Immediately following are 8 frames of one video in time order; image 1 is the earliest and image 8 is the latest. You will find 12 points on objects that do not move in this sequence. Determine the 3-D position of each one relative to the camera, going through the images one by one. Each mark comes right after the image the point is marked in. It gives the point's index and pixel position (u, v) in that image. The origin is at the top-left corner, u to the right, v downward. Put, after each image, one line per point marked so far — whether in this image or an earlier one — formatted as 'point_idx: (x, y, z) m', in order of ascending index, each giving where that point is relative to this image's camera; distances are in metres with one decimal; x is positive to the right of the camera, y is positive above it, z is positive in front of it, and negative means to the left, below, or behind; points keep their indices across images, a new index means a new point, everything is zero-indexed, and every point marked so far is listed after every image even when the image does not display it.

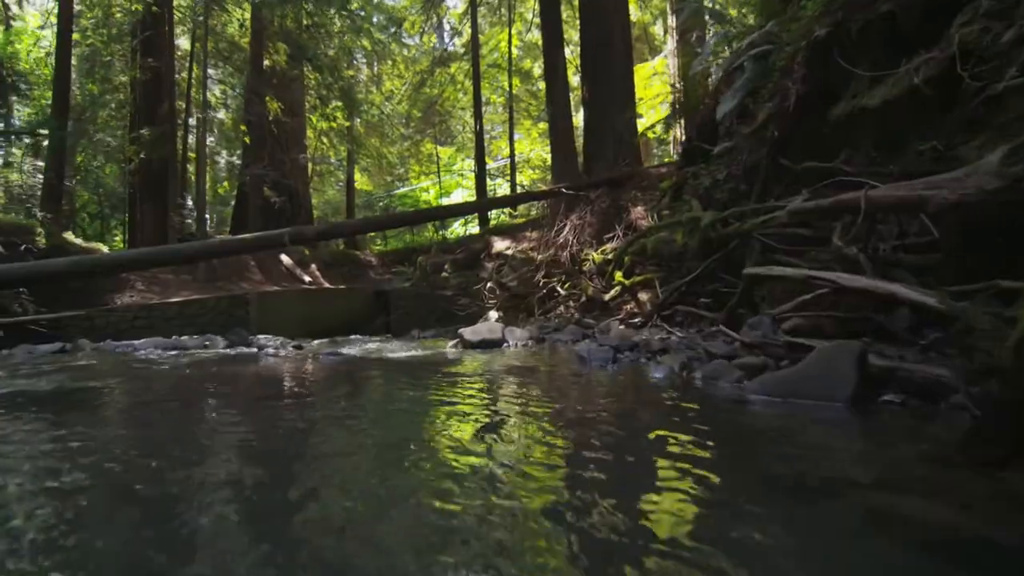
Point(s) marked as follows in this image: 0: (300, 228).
0: (-2.3, +0.7, +6.0) m
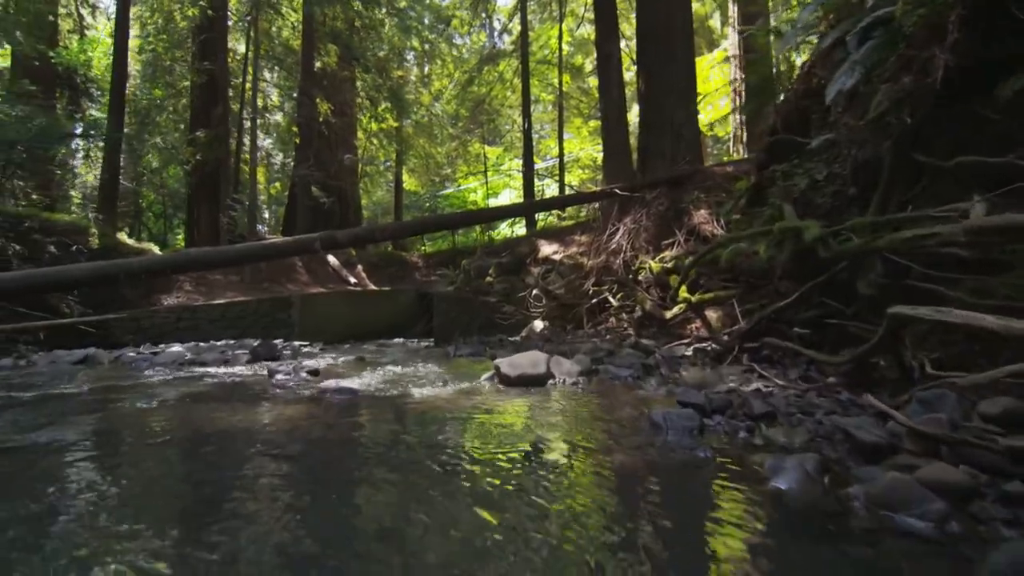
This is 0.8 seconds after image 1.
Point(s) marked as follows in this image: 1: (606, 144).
0: (-1.9, +0.6, +5.6) m
1: (+1.6, +2.4, +9.1) m
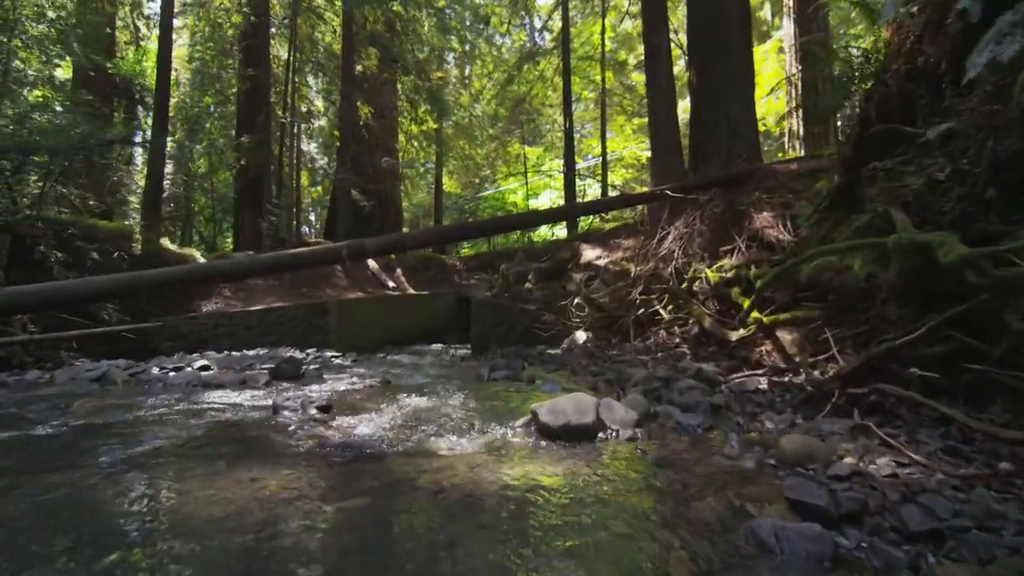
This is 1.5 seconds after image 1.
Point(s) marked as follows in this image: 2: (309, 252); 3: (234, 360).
0: (-1.5, +0.5, +5.3) m
1: (+2.2, +2.3, +8.4) m
2: (-1.9, +0.3, +5.1) m
3: (-3.3, -0.9, +6.4) m
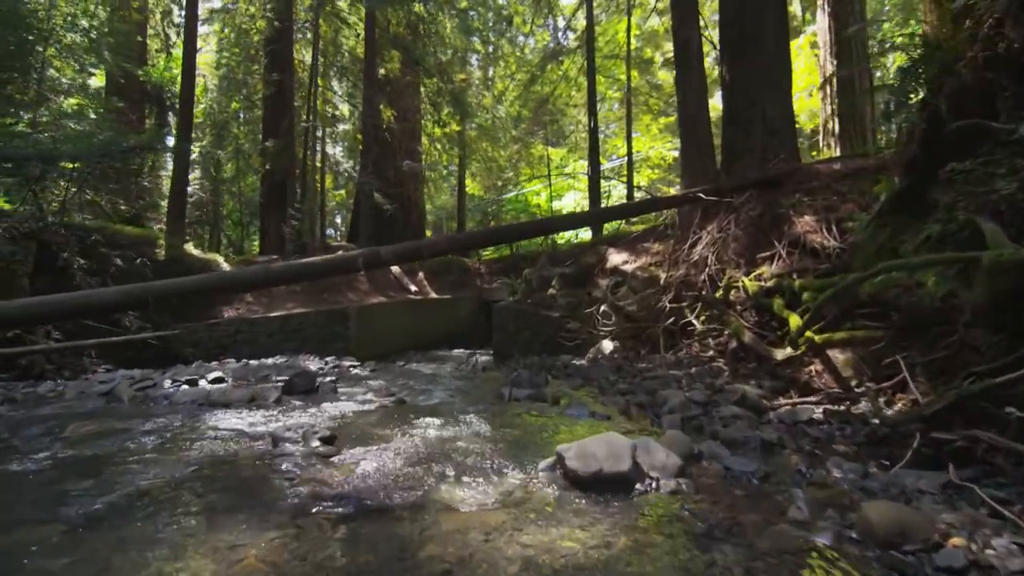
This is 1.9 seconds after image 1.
0: (-1.3, +0.4, +5.1) m
1: (+2.5, +2.2, +8.1) m
2: (-1.7, +0.2, +4.9) m
3: (-3.0, -1.0, +6.2) m
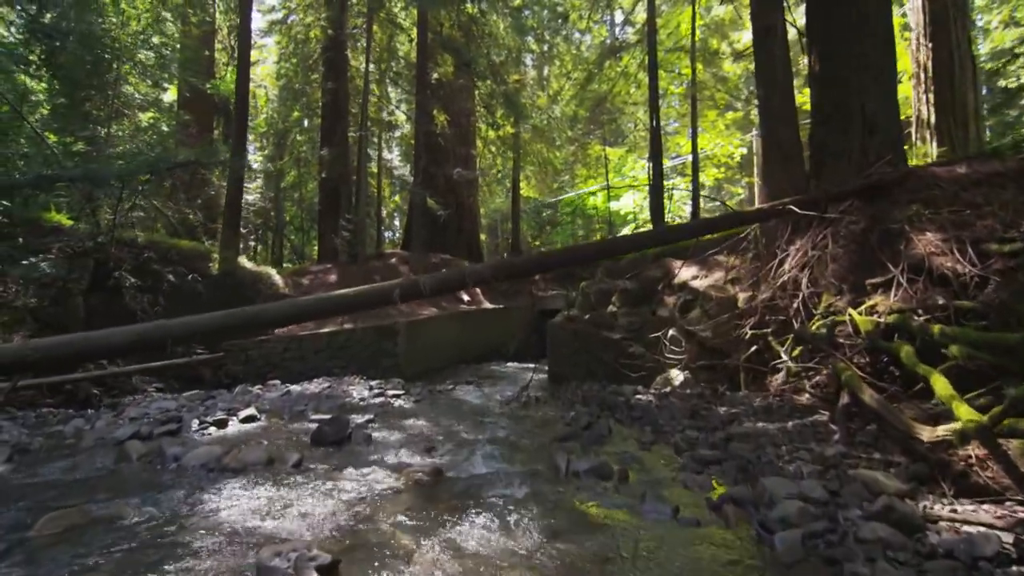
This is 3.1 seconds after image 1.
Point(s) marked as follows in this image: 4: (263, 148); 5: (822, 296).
0: (-0.8, +0.1, +4.5) m
1: (+3.3, +1.9, +7.1) m
2: (-1.3, 0.0, +4.4) m
3: (-2.4, -1.3, +5.8) m
4: (-8.9, +5.0, +19.6) m
5: (+3.0, -0.1, +5.3) m
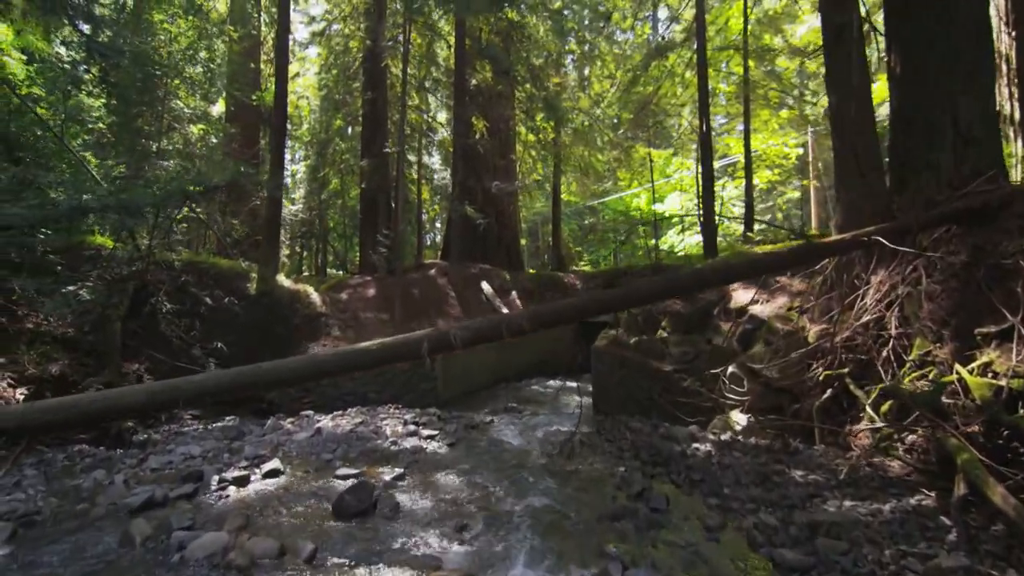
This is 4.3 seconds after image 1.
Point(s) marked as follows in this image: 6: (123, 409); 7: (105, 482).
0: (-0.5, -0.3, +4.0) m
1: (+3.8, +1.5, +6.3) m
2: (-1.0, -0.4, +4.0) m
3: (-2.0, -1.6, +5.5) m
4: (-7.5, +4.6, +19.7) m
5: (+3.4, -0.4, +4.6) m
6: (-2.5, -0.8, +3.6) m
7: (-3.4, -1.6, +4.6) m
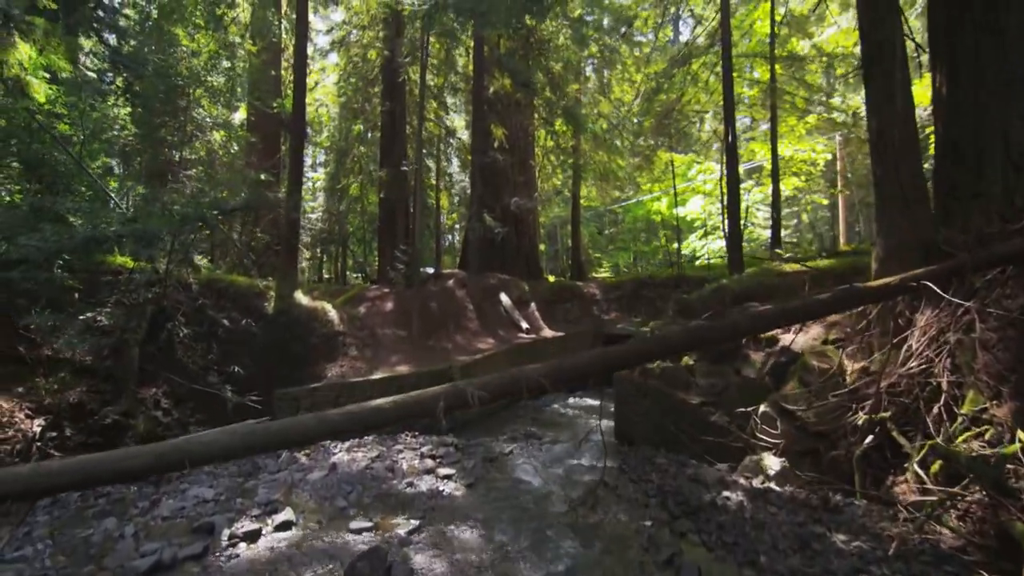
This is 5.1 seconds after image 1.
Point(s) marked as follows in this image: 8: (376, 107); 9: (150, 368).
0: (-0.3, -0.7, +3.8) m
1: (+4.0, +1.1, +5.9) m
2: (-0.8, -0.8, +3.8) m
3: (-1.8, -2.0, +5.3) m
4: (-6.8, +4.3, +19.7) m
5: (+3.5, -0.8, +4.3) m
6: (-2.4, -1.2, +3.5) m
7: (-3.2, -2.0, +4.4) m
8: (-4.3, +5.2, +16.4) m
9: (-5.7, -1.3, +8.7) m
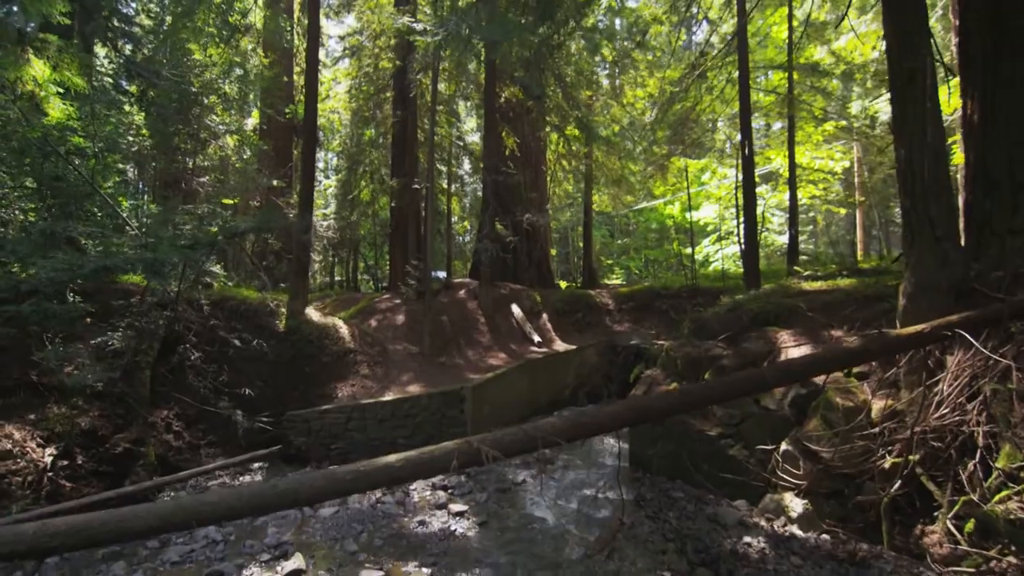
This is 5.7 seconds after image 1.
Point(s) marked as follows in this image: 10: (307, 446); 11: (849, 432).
0: (-0.2, -1.0, +3.7) m
1: (+4.1, +0.8, +5.7) m
2: (-0.7, -1.2, +3.7) m
3: (-1.7, -2.4, +5.3) m
4: (-6.4, +4.0, +19.7) m
5: (+3.6, -1.2, +4.1) m
6: (-2.3, -1.5, +3.4) m
7: (-3.1, -2.3, +4.4) m
8: (-3.9, +4.9, +16.4) m
9: (-5.5, -1.6, +8.6) m
10: (-3.4, -2.5, +8.9) m
11: (+3.3, -1.4, +5.4) m
